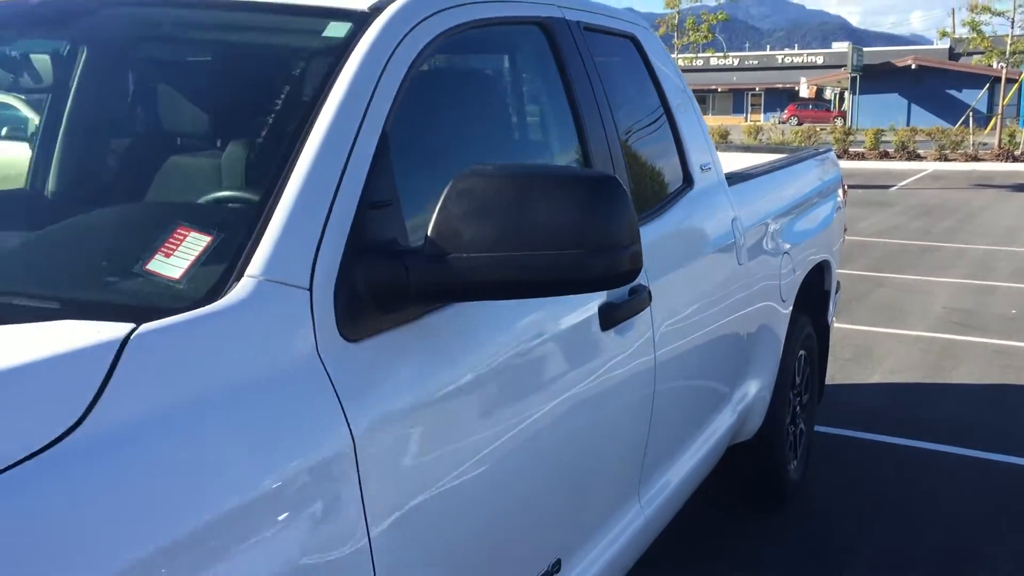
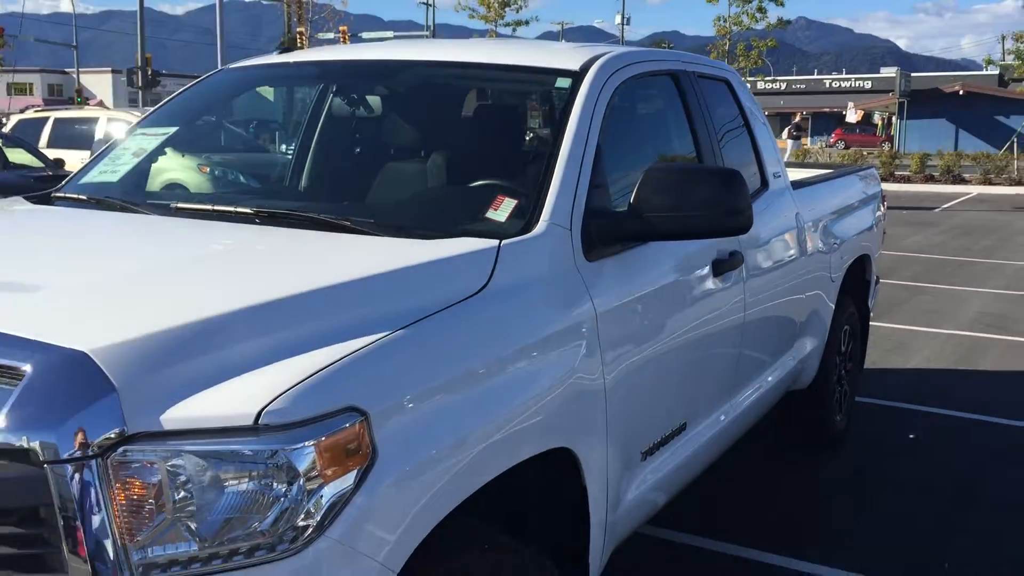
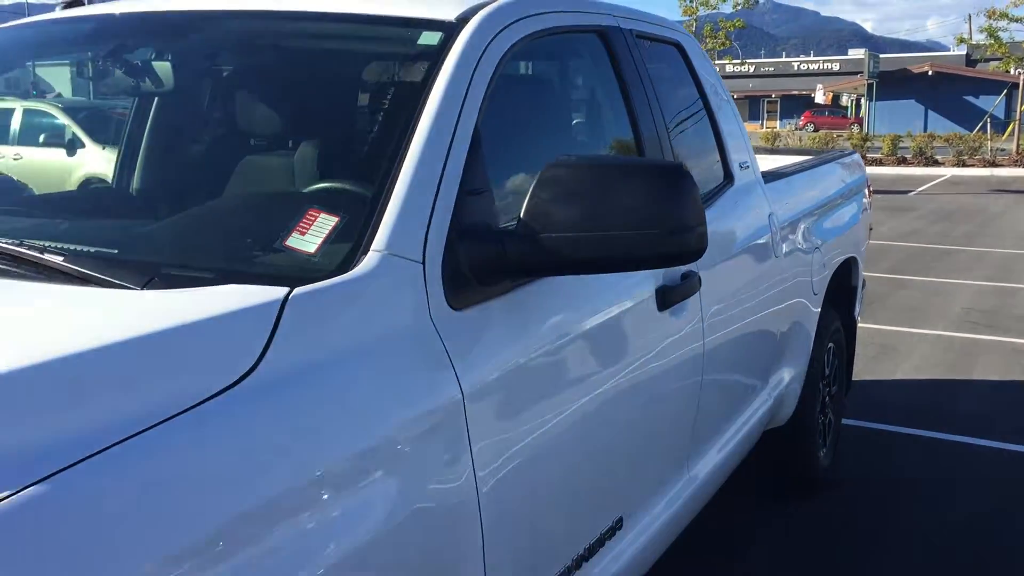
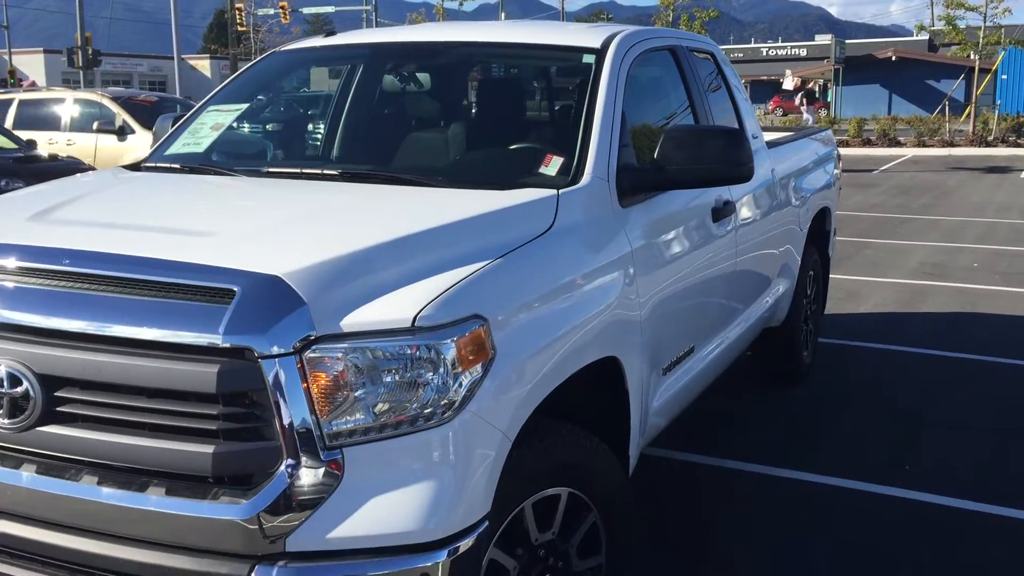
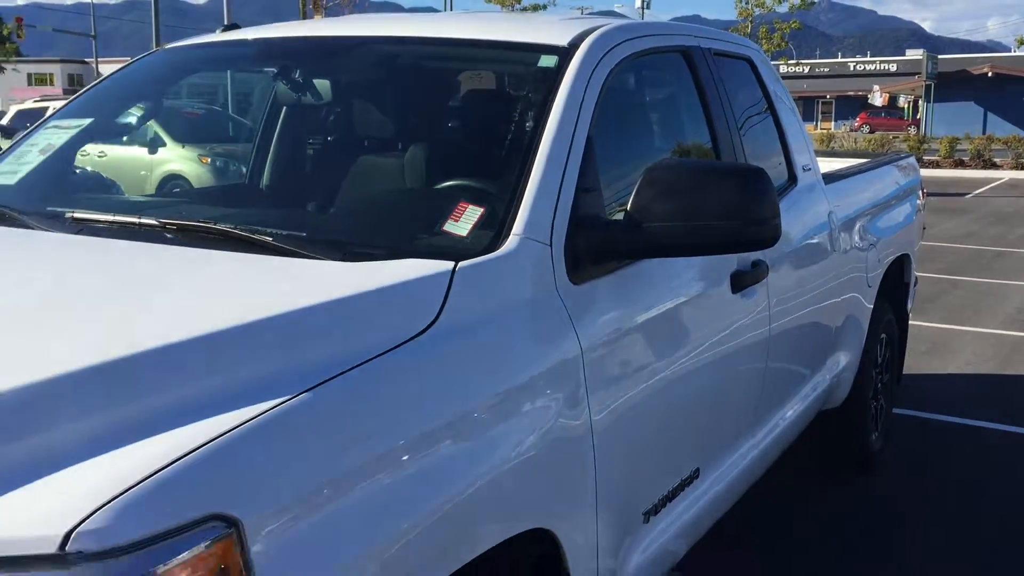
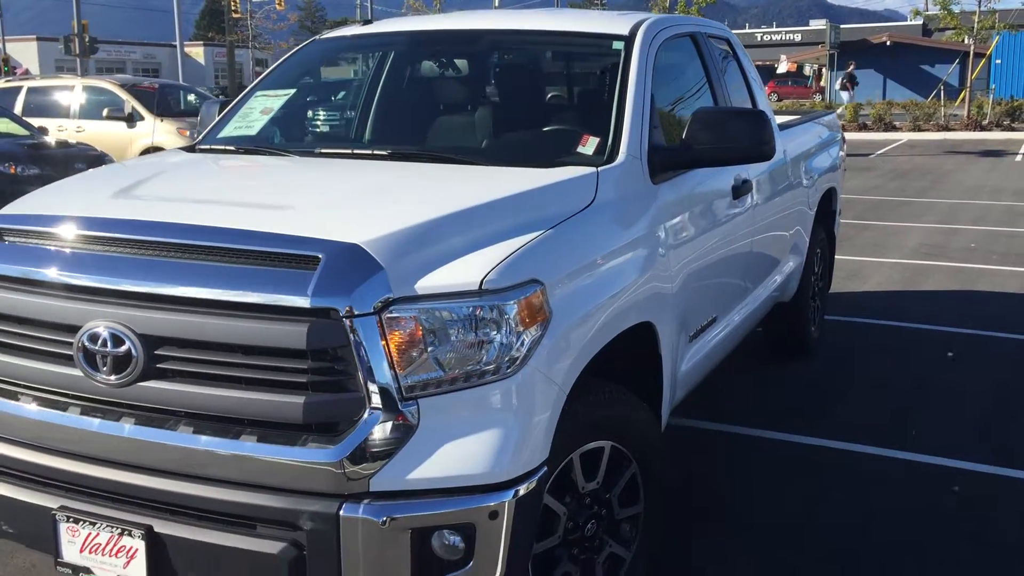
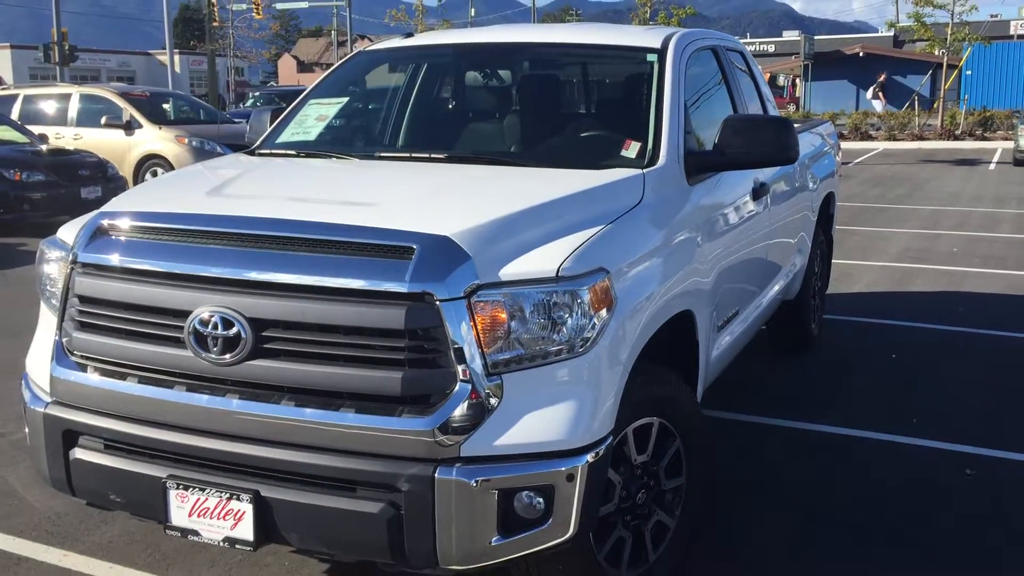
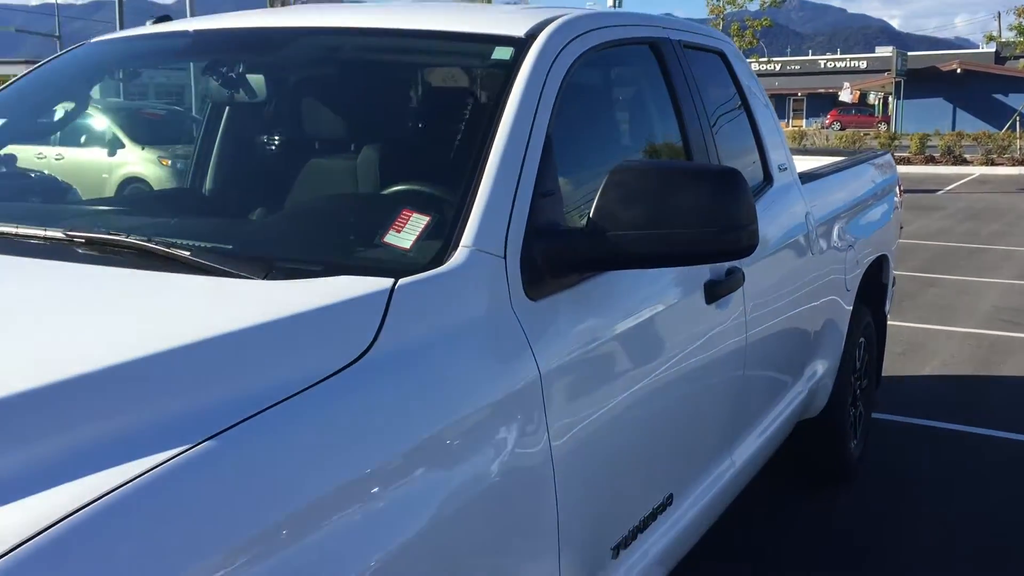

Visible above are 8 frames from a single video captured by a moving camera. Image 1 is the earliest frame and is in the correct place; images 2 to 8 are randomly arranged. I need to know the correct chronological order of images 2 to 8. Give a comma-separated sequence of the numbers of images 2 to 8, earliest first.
3, 8, 5, 2, 4, 6, 7
